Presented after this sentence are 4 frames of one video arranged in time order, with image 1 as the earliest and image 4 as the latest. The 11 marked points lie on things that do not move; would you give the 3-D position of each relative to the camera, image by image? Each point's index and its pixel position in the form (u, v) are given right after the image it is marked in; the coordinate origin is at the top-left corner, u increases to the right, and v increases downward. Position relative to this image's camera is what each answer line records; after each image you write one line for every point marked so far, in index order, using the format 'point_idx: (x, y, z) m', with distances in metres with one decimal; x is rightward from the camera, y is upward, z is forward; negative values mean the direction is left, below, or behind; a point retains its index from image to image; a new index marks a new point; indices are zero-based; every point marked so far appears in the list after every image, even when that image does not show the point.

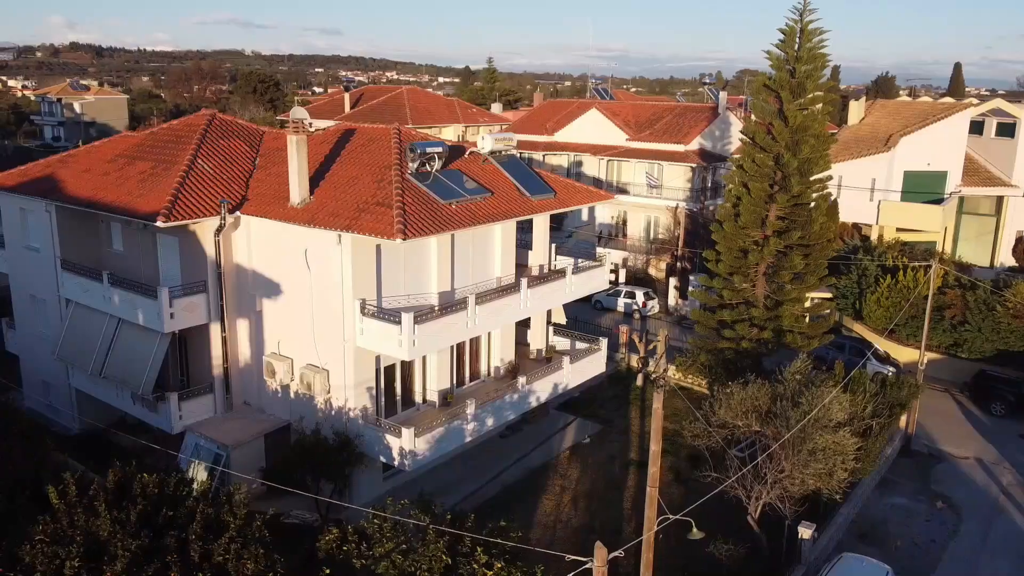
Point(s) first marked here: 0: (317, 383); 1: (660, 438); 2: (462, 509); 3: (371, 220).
0: (-4.2, -2.1, +17.2) m
1: (+1.9, -2.0, +10.5) m
2: (-1.1, -4.9, +17.7) m
3: (-2.8, +1.4, +15.9) m
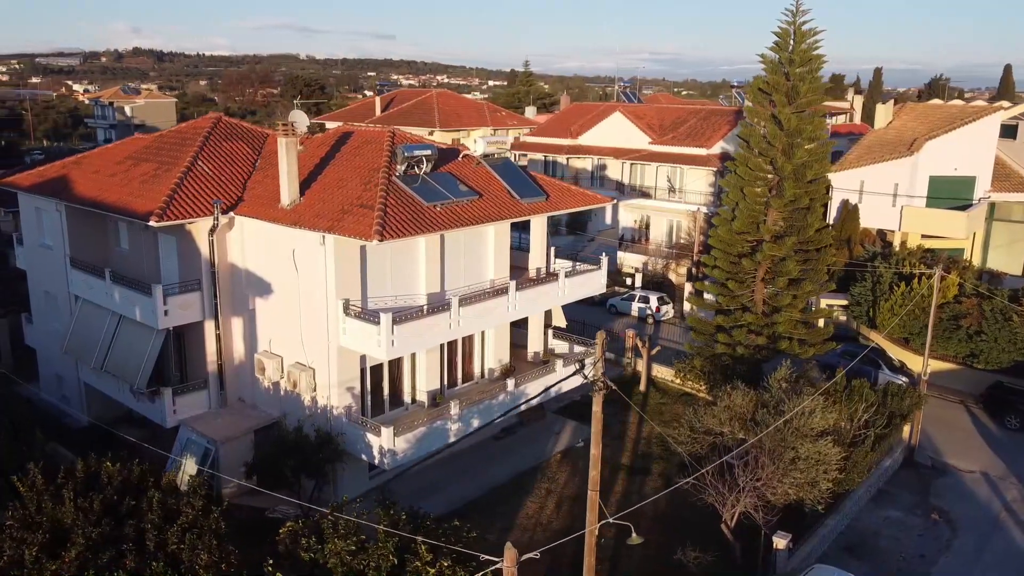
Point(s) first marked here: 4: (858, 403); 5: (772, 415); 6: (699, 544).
0: (-4.6, -2.0, +17.5) m
1: (+1.2, -2.1, +10.5) m
2: (-1.5, -5.0, +17.8) m
3: (-3.3, +1.4, +16.1) m
4: (+8.1, -2.7, +18.6) m
5: (+5.4, -2.6, +16.3) m
6: (+3.8, -5.3, +16.2) m
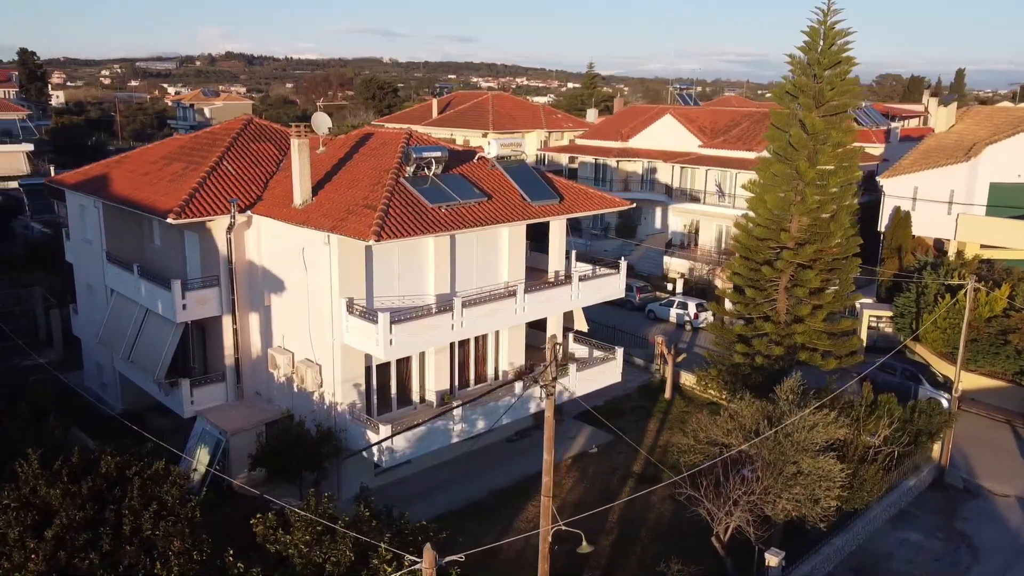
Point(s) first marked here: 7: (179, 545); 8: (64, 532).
0: (-4.6, -2.0, +17.9) m
1: (+0.5, -2.1, +10.4) m
2: (-1.5, -5.0, +17.9) m
3: (-3.2, +1.4, +16.4) m
4: (+8.2, -2.9, +17.8) m
5: (+5.3, -2.8, +15.8) m
6: (+3.6, -5.4, +15.8) m
7: (-4.9, -3.7, +11.5) m
8: (-6.5, -3.5, +11.4) m
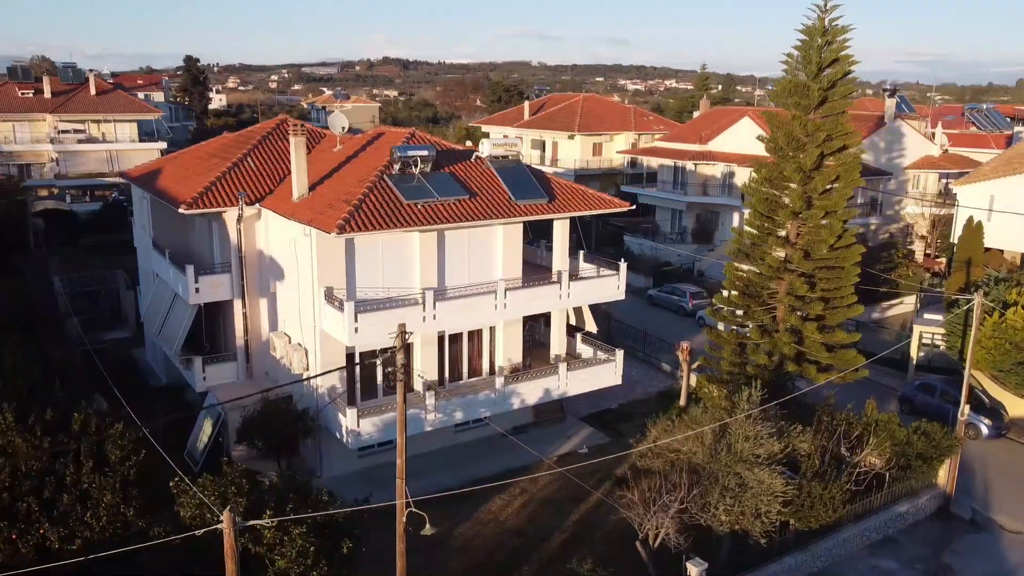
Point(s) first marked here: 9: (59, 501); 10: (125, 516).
0: (-5.2, -1.7, +19.1) m
1: (-1.4, -2.0, +10.8) m
2: (-2.2, -4.8, +18.6) m
3: (-4.0, +1.6, +17.4) m
4: (+7.4, -3.2, +16.9) m
5: (+4.1, -2.9, +15.4) m
6: (+2.4, -5.4, +15.7) m
7: (-6.6, -3.4, +12.8) m
8: (-8.2, -3.1, +13.0) m
9: (-7.4, -3.5, +12.9) m
10: (-6.4, -3.8, +13.1) m
